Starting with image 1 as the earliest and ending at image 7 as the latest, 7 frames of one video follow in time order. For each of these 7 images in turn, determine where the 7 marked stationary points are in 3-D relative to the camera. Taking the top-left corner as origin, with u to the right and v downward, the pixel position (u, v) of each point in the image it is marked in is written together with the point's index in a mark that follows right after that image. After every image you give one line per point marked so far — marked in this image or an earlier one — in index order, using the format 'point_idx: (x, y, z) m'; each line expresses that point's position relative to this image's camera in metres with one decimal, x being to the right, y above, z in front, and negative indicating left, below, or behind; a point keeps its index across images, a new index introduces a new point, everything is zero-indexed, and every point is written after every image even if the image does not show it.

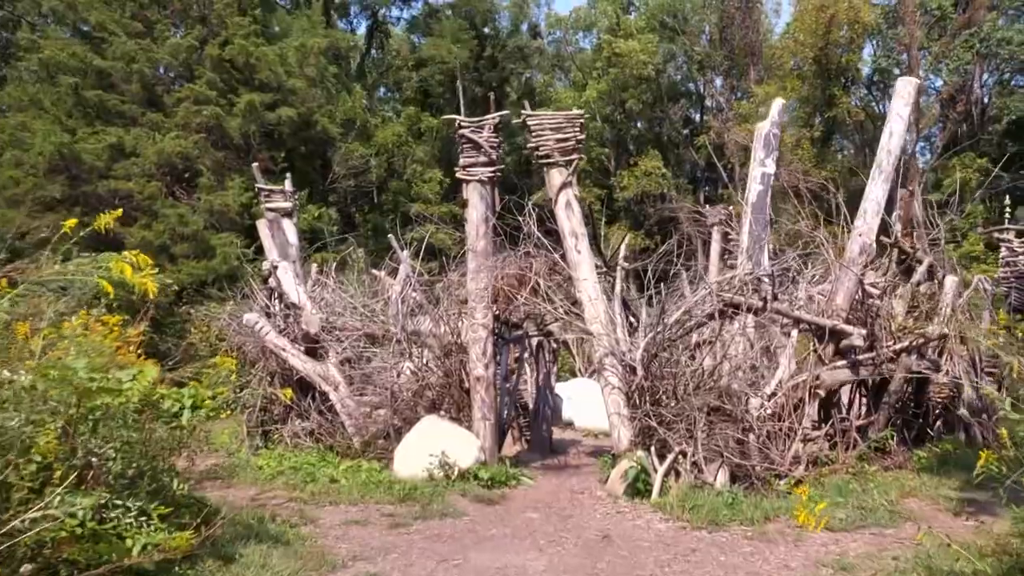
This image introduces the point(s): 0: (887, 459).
0: (+3.6, -1.7, +8.4) m
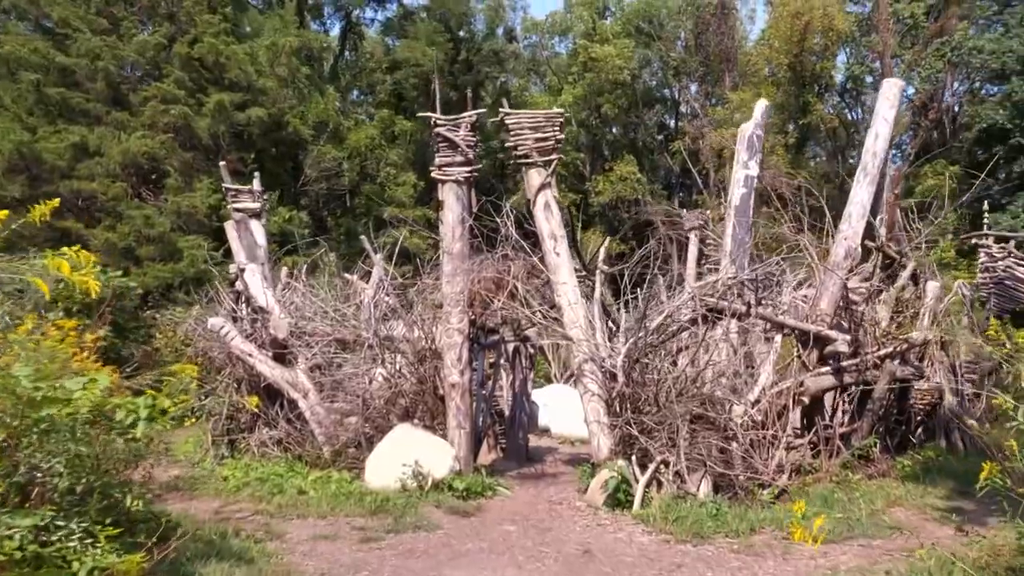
0: (+3.4, -1.7, +8.2) m
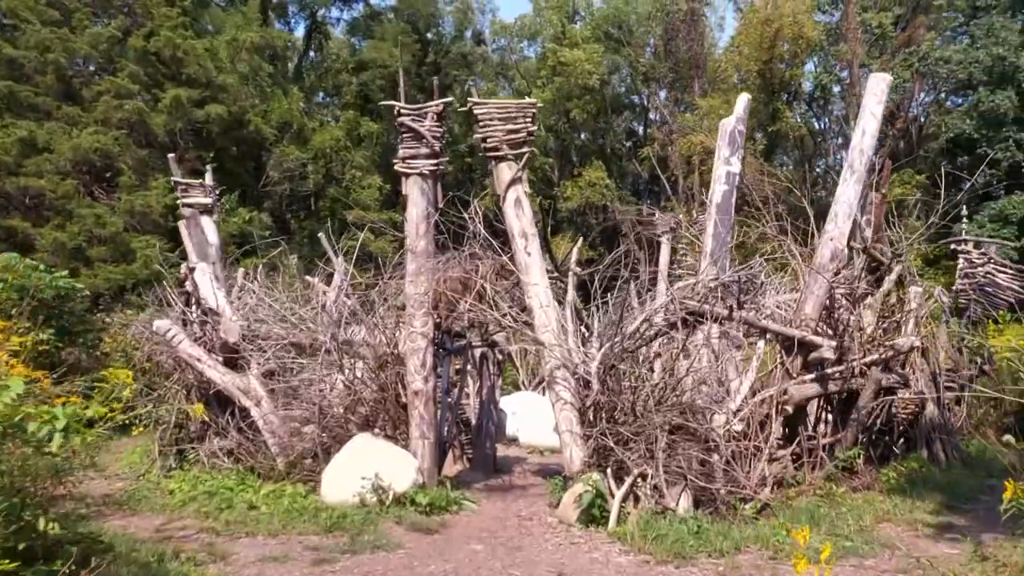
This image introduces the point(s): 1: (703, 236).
0: (+3.1, -1.7, +7.8) m
1: (+1.7, +0.5, +7.5) m
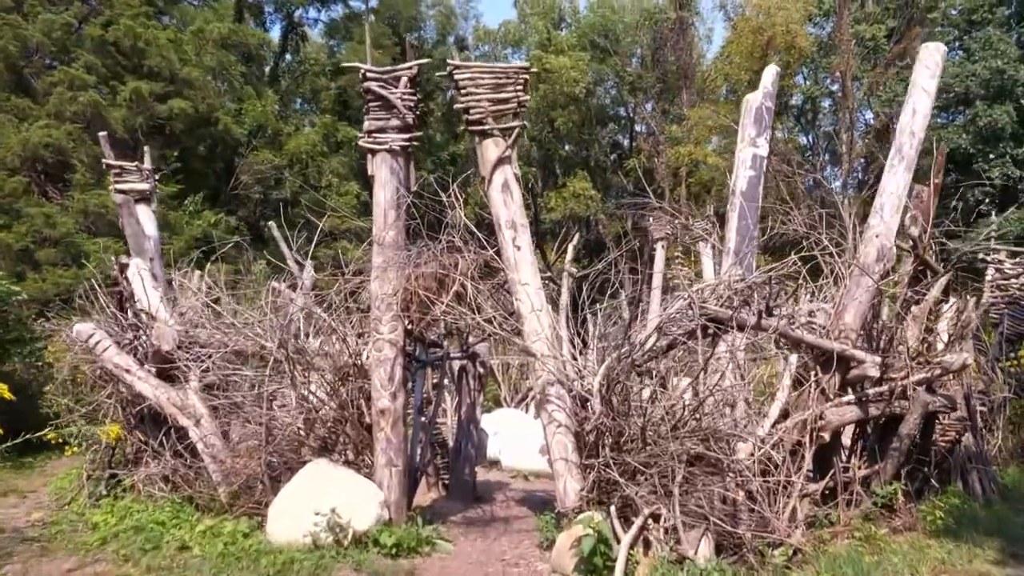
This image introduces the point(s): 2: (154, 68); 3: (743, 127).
0: (+3.0, -1.8, +6.7) m
1: (+1.6, +0.4, +6.4) m
2: (-7.4, +4.5, +18.0) m
3: (+1.7, +1.2, +6.5) m
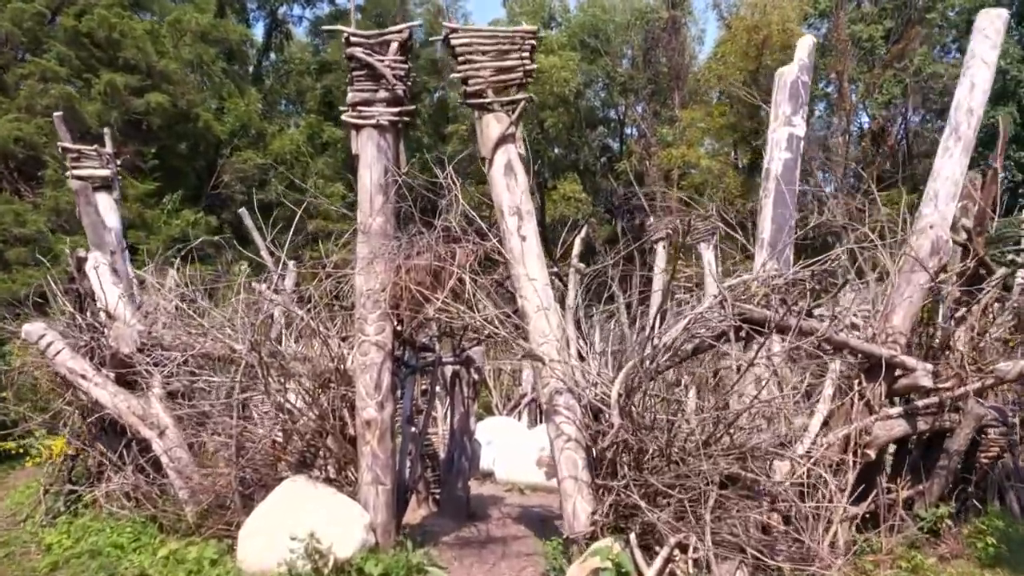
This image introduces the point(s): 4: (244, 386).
0: (+3.0, -1.8, +6.0) m
1: (+1.6, +0.5, +5.7) m
2: (-7.6, +4.5, +17.2) m
3: (+1.8, +1.2, +5.8) m
4: (-2.0, -0.7, +6.3) m
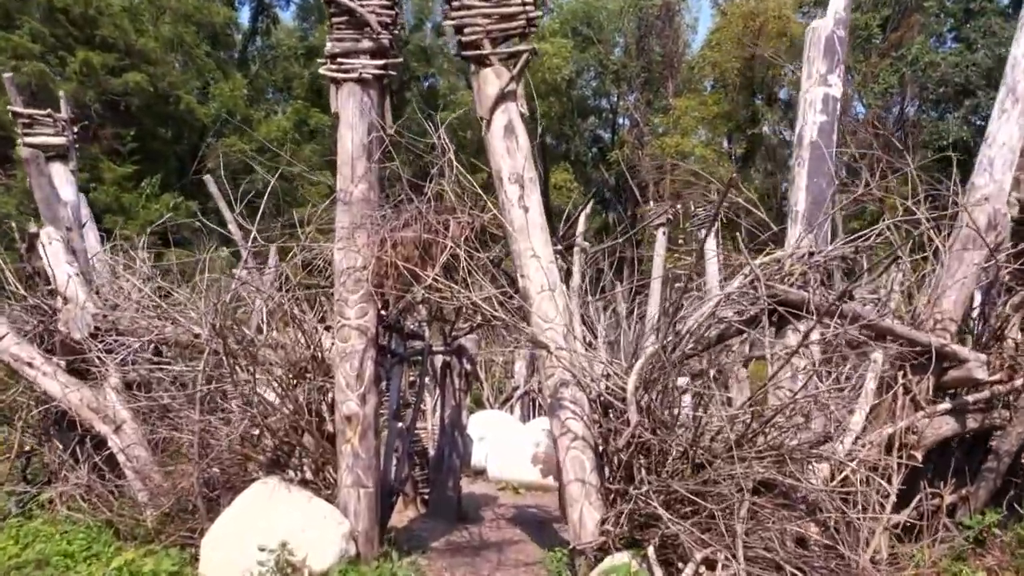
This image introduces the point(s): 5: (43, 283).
0: (+3.0, -1.7, +5.4) m
1: (+1.6, +0.6, +5.0) m
2: (-7.7, +4.8, +16.4) m
3: (+1.8, +1.4, +5.2) m
4: (-2.0, -0.6, +5.6) m
5: (-3.6, 0.0, +6.7) m
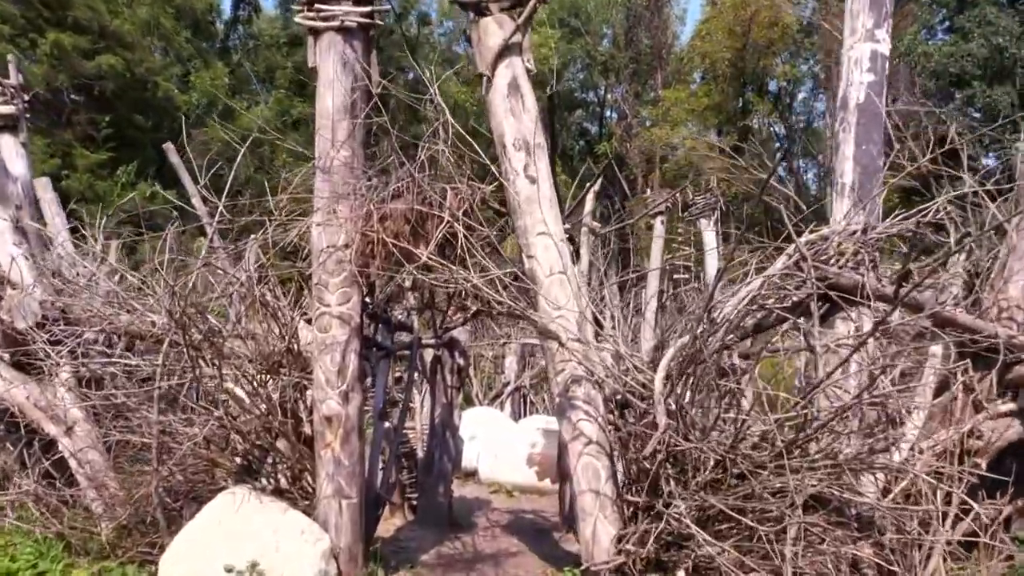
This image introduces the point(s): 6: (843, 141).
0: (+3.0, -1.6, +4.8) m
1: (+1.6, +0.7, +4.4) m
2: (-7.9, +4.9, +15.6) m
3: (+1.8, +1.4, +4.6) m
4: (-2.0, -0.5, +5.0) m
5: (-3.6, +0.1, +6.0) m
6: (+1.6, +0.7, +4.4) m
